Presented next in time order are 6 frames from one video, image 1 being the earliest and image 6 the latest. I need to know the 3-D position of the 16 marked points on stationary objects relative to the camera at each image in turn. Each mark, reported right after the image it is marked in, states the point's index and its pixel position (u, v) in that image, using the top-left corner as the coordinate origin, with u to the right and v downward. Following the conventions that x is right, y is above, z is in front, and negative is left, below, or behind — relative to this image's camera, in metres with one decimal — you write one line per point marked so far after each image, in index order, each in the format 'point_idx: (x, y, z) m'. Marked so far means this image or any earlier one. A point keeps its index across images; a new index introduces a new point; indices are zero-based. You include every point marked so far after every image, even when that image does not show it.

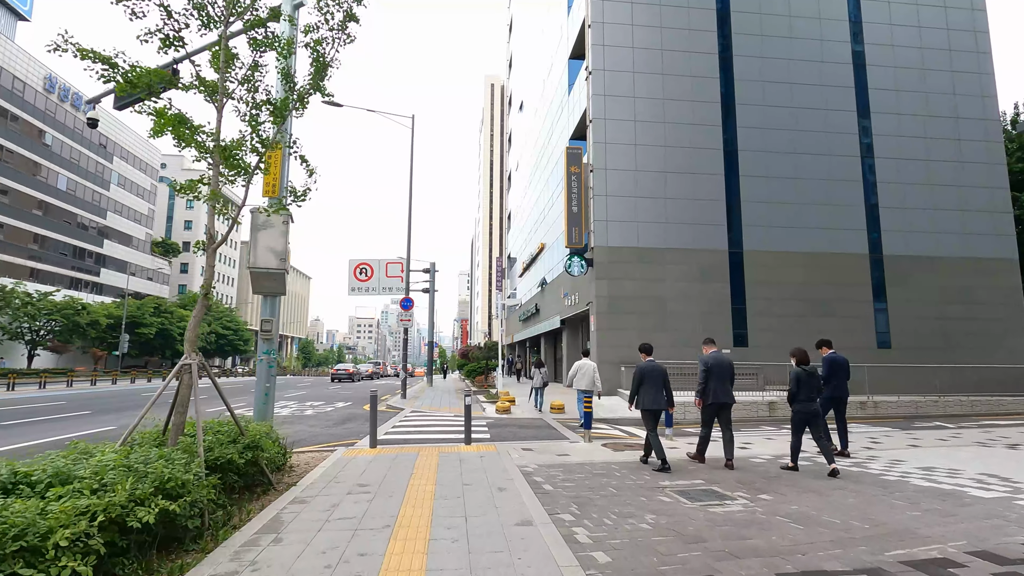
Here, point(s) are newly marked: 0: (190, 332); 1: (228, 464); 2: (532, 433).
0: (-3.6, -0.5, +5.9) m
1: (-3.1, -1.9, +5.6) m
2: (+0.5, -3.2, +11.6) m
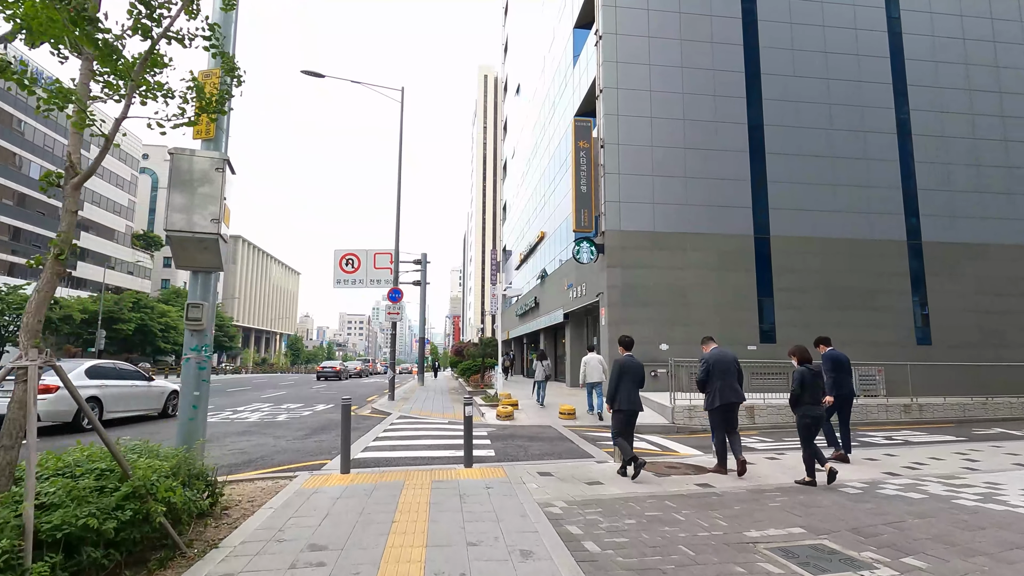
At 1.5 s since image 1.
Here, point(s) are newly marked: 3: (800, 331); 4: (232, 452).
0: (-3.4, -0.2, +3.7) m
1: (-2.8, -1.6, +3.4) m
2: (+0.6, -2.9, +9.4) m
3: (+9.9, -1.5, +18.1) m
4: (-5.0, -3.0, +9.4) m
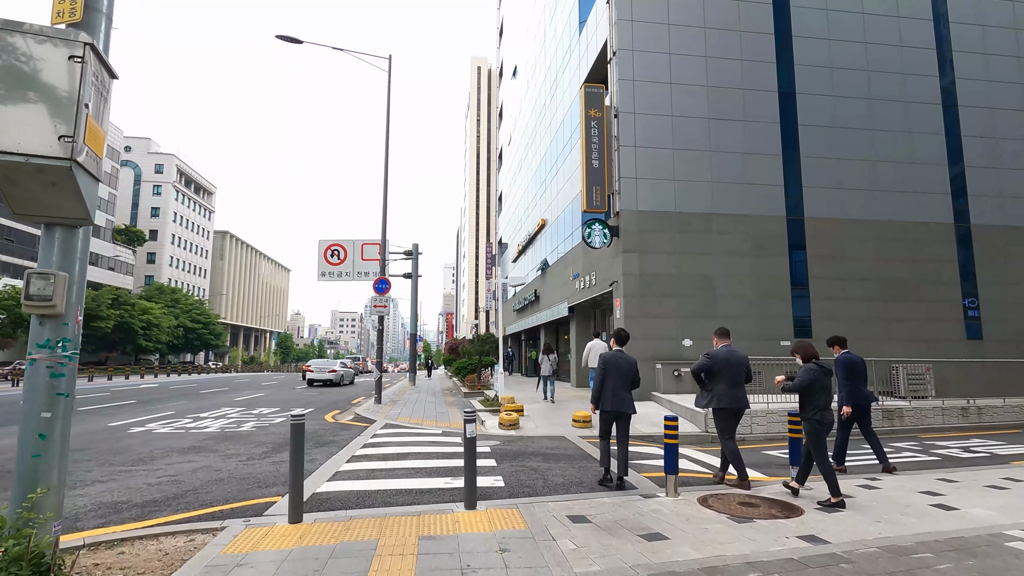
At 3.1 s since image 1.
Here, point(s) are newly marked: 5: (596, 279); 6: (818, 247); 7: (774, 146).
0: (-3.1, +0.1, +1.5) m
1: (-2.6, -1.3, +1.3) m
2: (+0.8, -2.6, +7.3) m
3: (+10.0, -1.1, +16.1) m
4: (-4.8, -2.7, +7.2) m
5: (+2.8, +0.3, +17.5) m
6: (+9.5, +1.3, +16.4) m
7: (+8.2, +4.5, +16.5) m
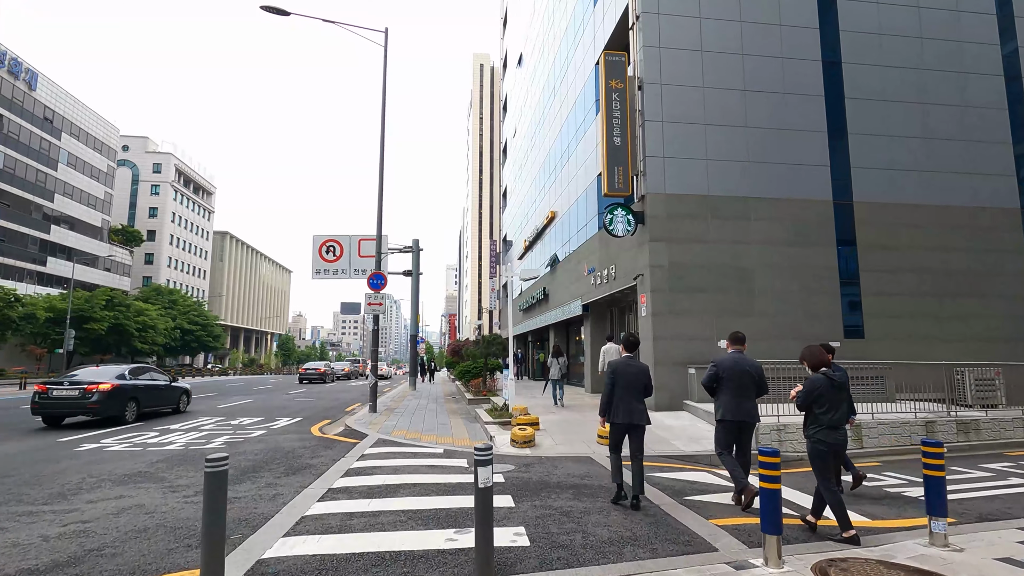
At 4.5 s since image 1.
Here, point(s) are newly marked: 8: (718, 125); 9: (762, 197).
0: (-2.9, +0.3, -0.4) m
1: (-2.3, -1.1, -0.6) m
2: (+1.1, -2.4, +5.4) m
3: (+10.3, -0.9, +14.2) m
4: (-4.5, -2.5, +5.3) m
5: (+3.1, +0.4, +15.6) m
6: (+9.8, +1.4, +14.5) m
7: (+8.5, +4.6, +14.6) m
8: (+5.6, +4.4, +14.2) m
9: (+6.7, +2.4, +14.1) m
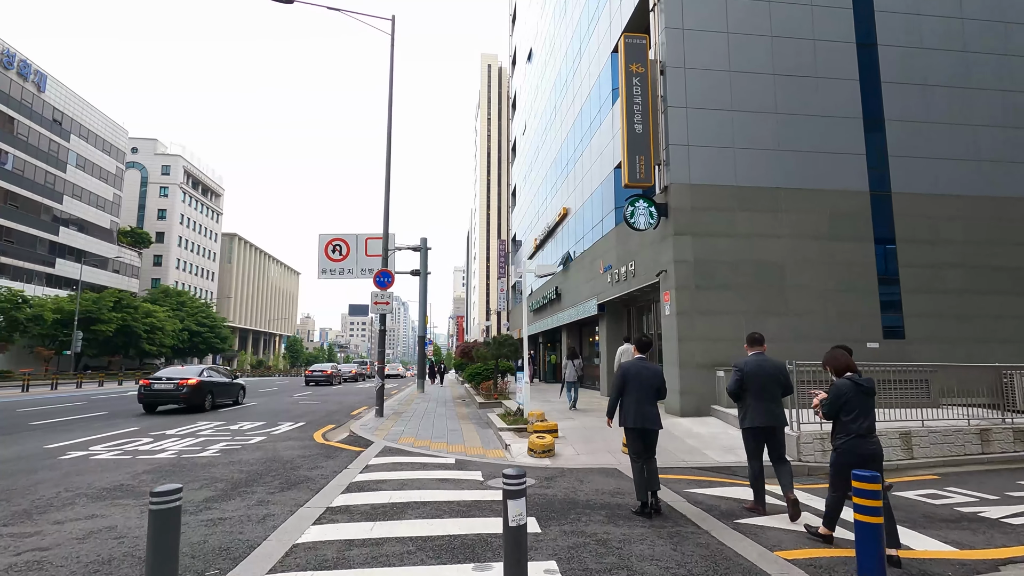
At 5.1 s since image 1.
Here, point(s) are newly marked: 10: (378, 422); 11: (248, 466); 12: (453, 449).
0: (-2.7, +0.4, -1.1) m
1: (-2.2, -1.0, -1.4) m
2: (+1.3, -2.3, +4.6) m
3: (+10.6, -0.9, +13.2) m
4: (-4.3, -2.4, +4.6) m
5: (+3.5, +0.5, +14.7) m
6: (+10.2, +1.5, +13.5) m
7: (+8.9, +4.7, +13.7) m
8: (+5.9, +4.5, +13.3) m
9: (+7.1, +2.5, +13.2) m
10: (-3.7, -3.6, +14.3) m
11: (-4.3, -2.9, +8.4) m
12: (-1.1, -3.1, +10.1) m
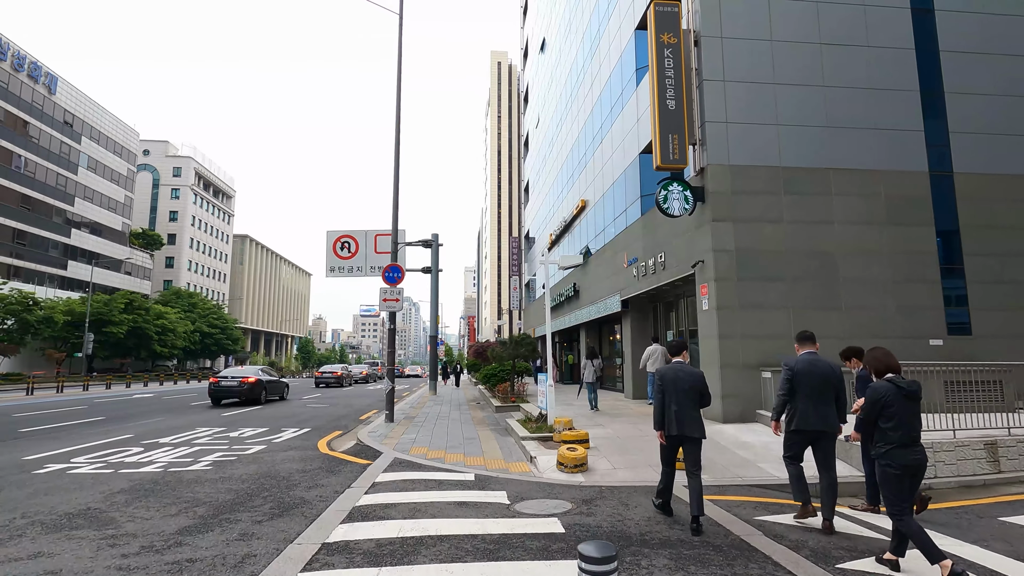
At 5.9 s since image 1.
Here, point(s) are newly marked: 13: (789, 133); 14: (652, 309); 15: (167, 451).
0: (-2.6, +0.5, -2.2) m
1: (-2.0, -0.9, -2.5) m
2: (+1.6, -2.2, +3.4) m
3: (+11.1, -0.6, +11.9) m
4: (-4.0, -2.3, +3.5) m
5: (+4.0, +0.7, +13.5) m
6: (+10.6, +1.7, +12.1) m
7: (+9.3, +4.9, +12.3) m
8: (+6.4, +4.7, +12.0) m
9: (+7.5, +2.7, +11.9) m
10: (-3.1, -3.5, +13.2) m
11: (-3.9, -2.8, +7.4) m
12: (-0.7, -3.0, +8.9) m
13: (+6.3, +3.5, +11.9) m
14: (+4.6, -0.7, +17.2) m
15: (-7.1, -3.3, +10.7) m
